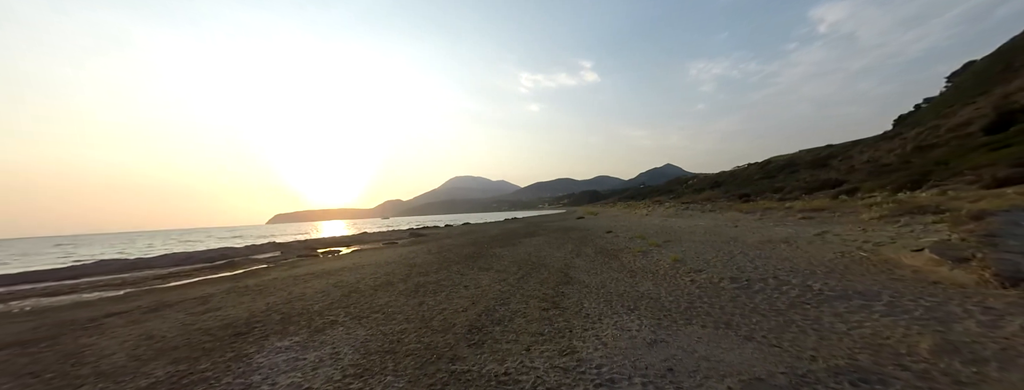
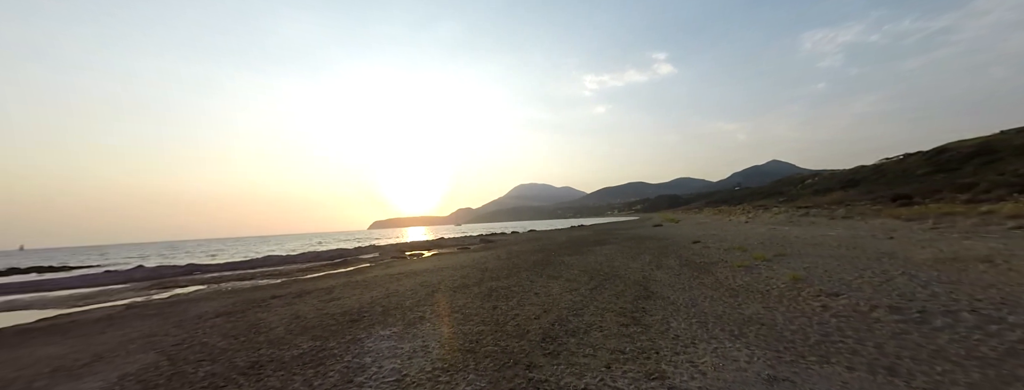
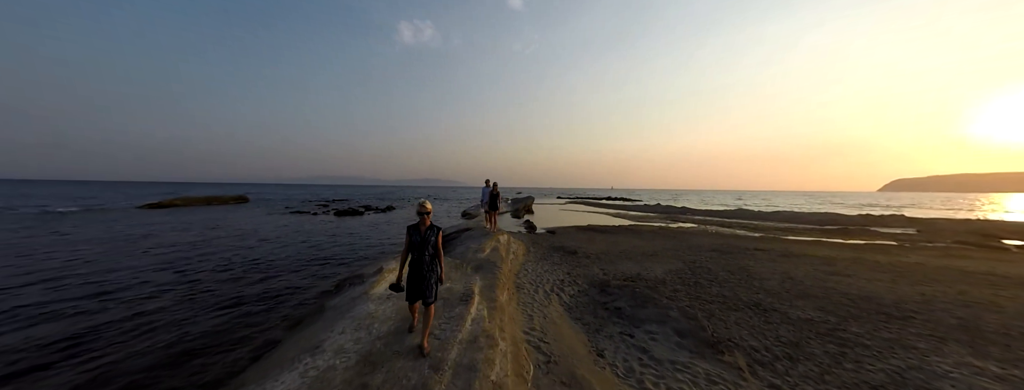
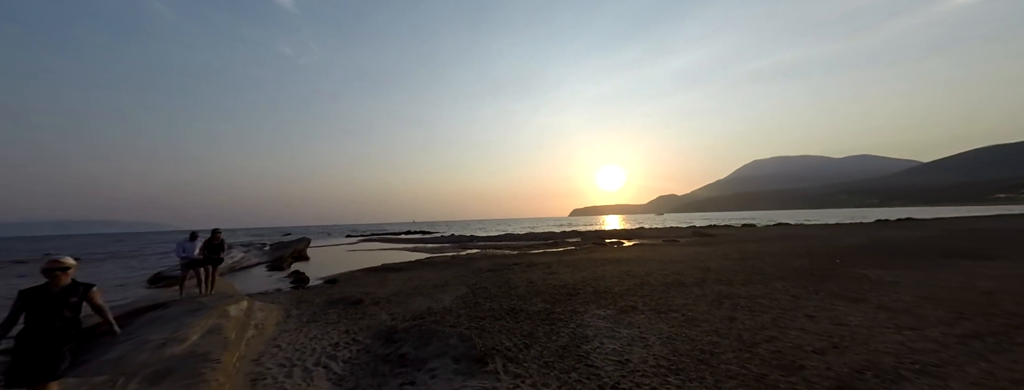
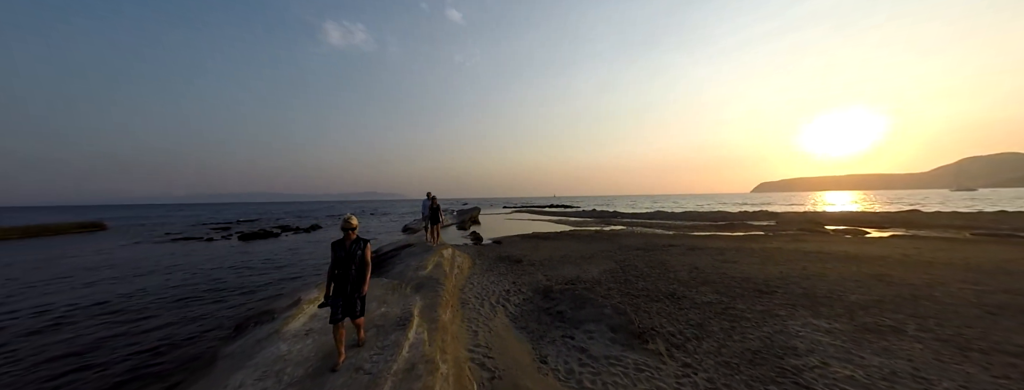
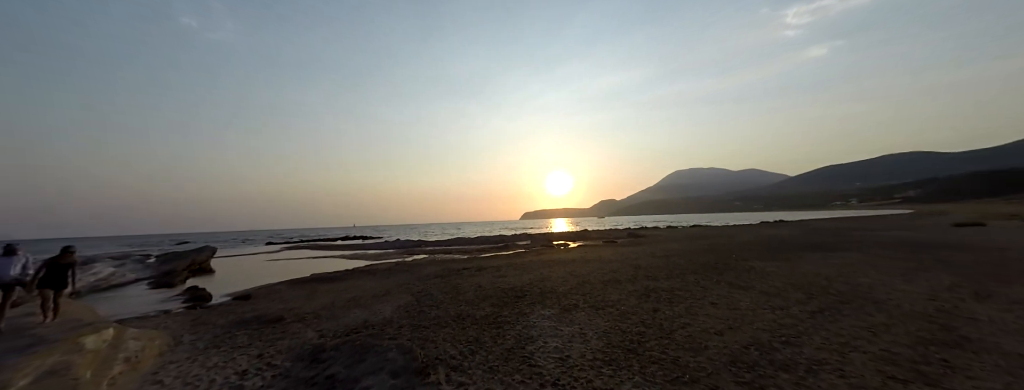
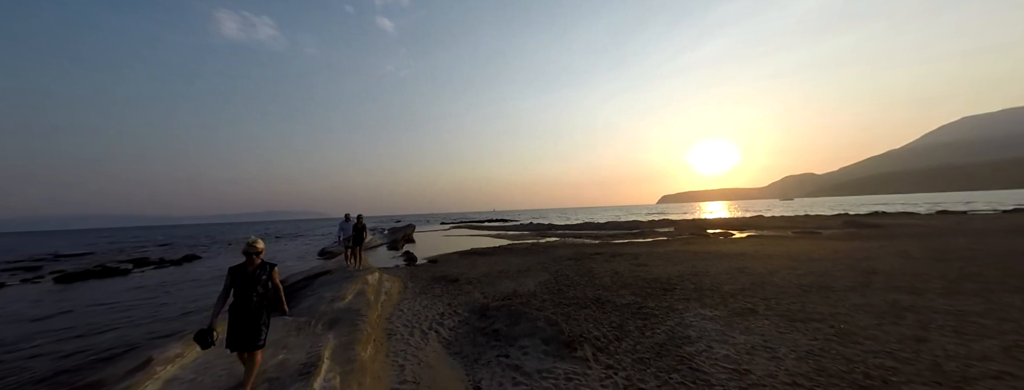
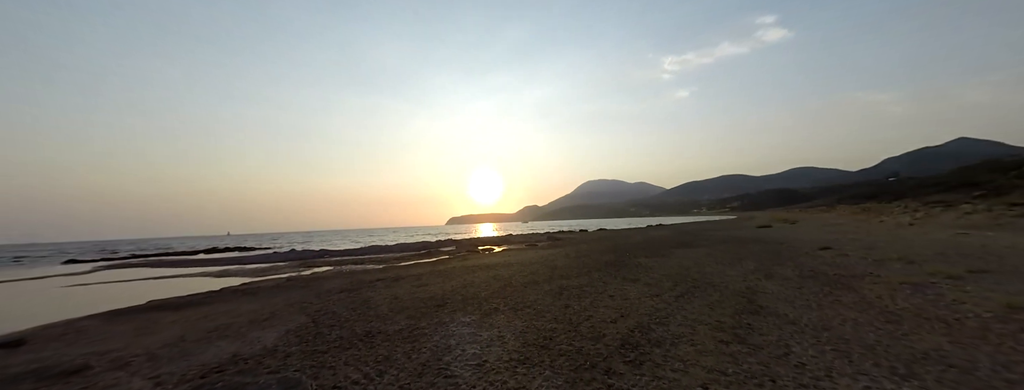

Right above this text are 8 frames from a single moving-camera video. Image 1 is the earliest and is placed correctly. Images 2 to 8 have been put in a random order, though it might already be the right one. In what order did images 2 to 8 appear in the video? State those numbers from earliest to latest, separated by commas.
2, 8, 6, 4, 7, 5, 3
